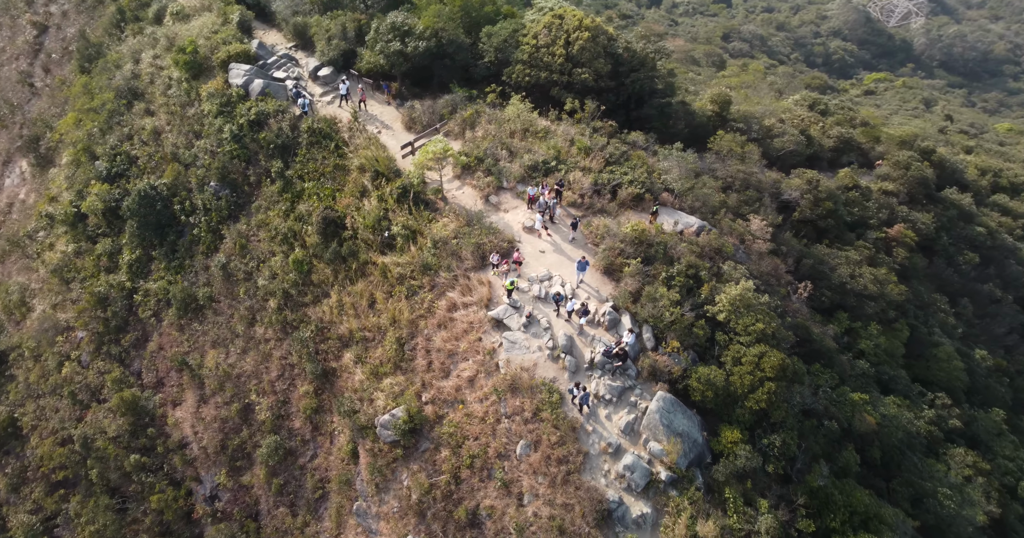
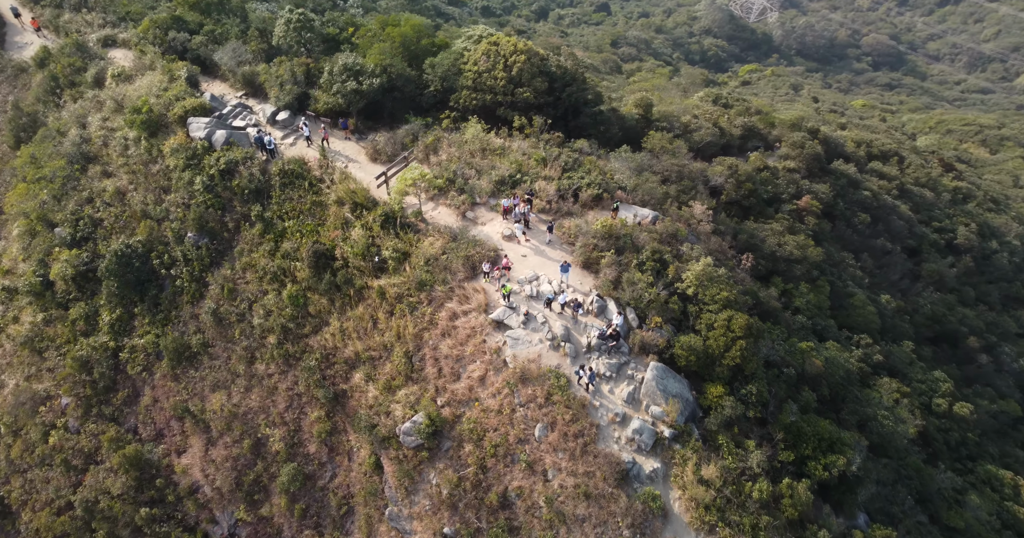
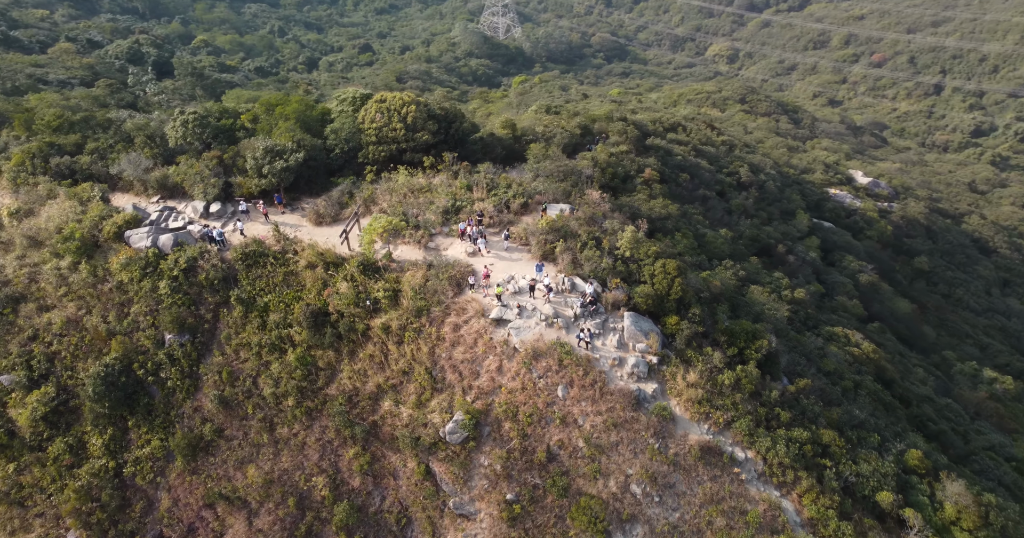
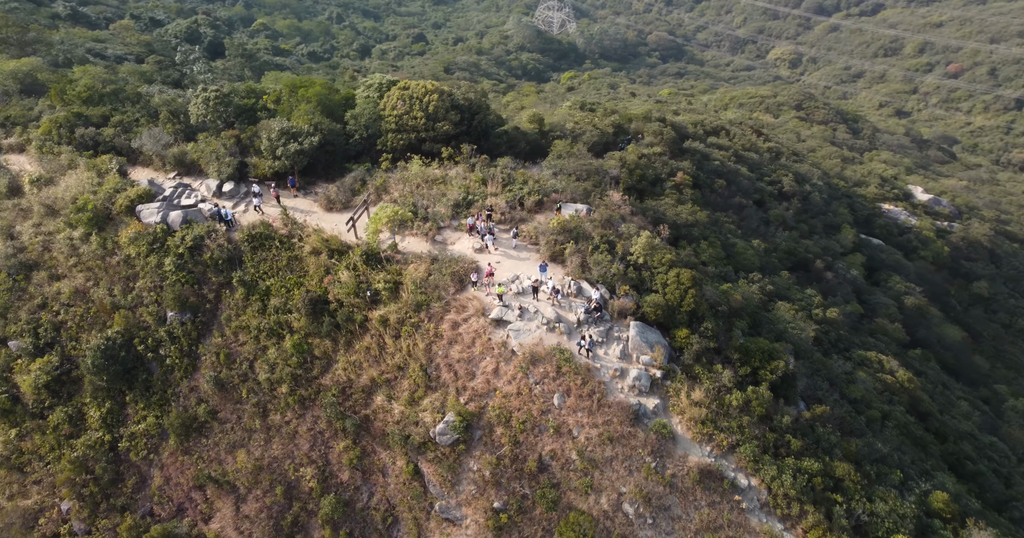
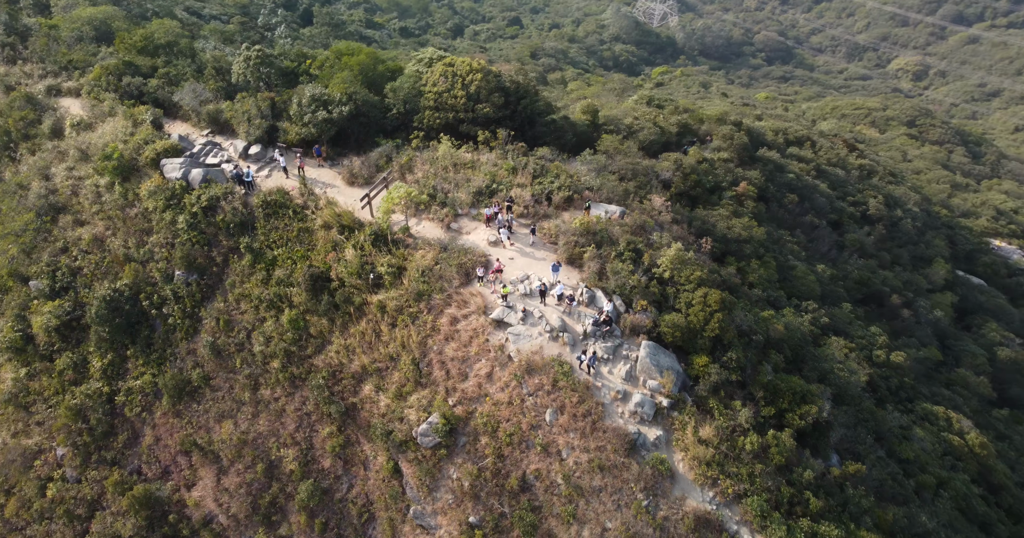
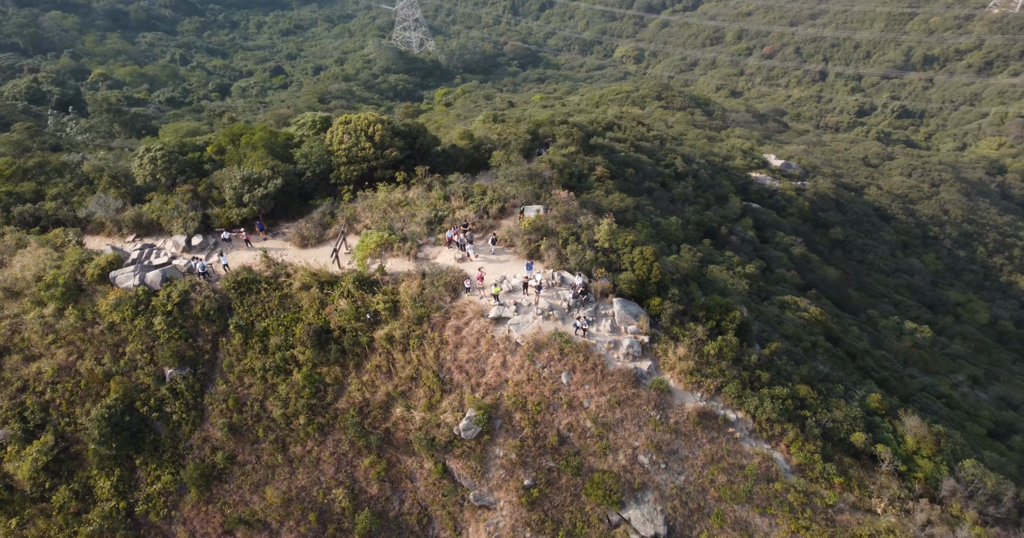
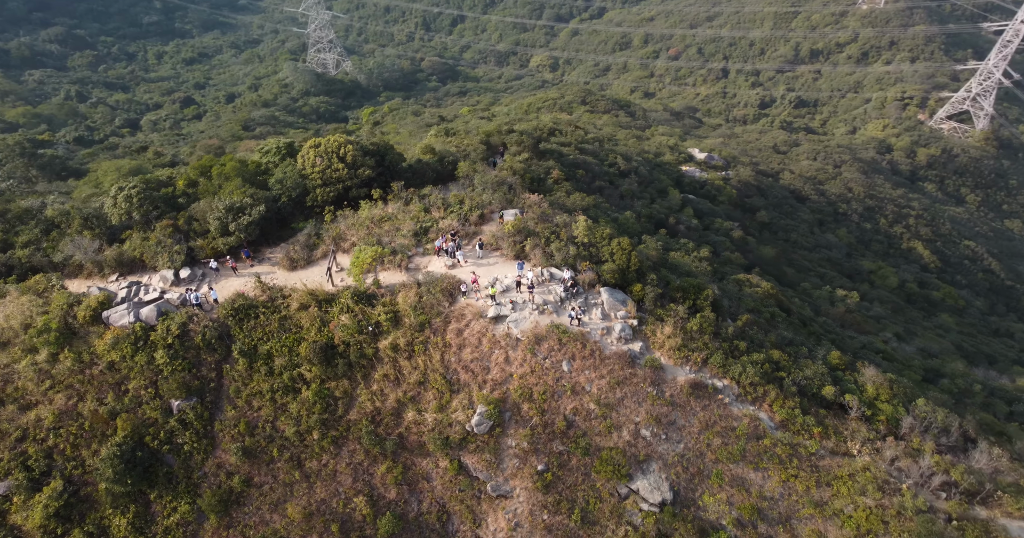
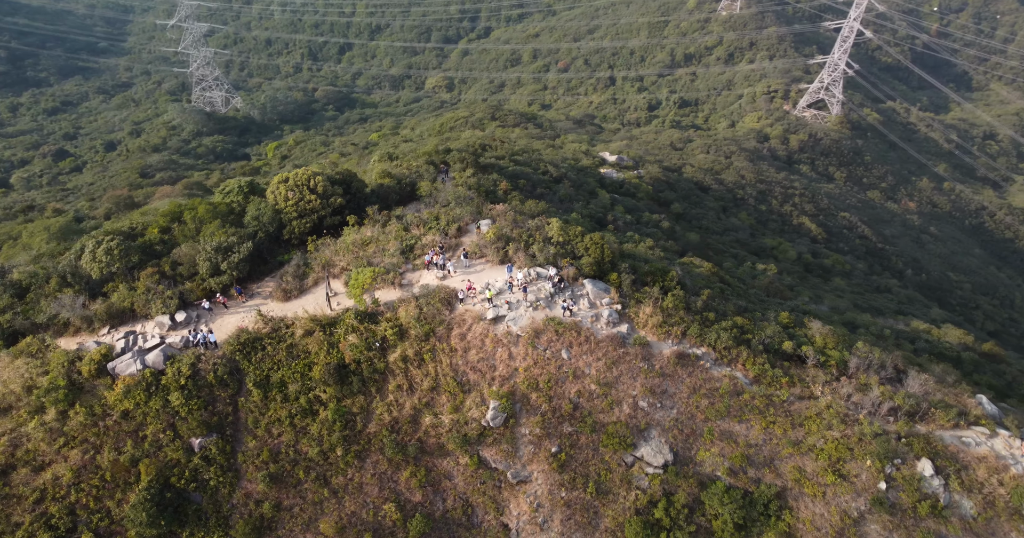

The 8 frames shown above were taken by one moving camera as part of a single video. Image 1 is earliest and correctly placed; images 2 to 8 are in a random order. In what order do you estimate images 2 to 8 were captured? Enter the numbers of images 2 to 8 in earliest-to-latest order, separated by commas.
2, 5, 4, 3, 6, 7, 8
